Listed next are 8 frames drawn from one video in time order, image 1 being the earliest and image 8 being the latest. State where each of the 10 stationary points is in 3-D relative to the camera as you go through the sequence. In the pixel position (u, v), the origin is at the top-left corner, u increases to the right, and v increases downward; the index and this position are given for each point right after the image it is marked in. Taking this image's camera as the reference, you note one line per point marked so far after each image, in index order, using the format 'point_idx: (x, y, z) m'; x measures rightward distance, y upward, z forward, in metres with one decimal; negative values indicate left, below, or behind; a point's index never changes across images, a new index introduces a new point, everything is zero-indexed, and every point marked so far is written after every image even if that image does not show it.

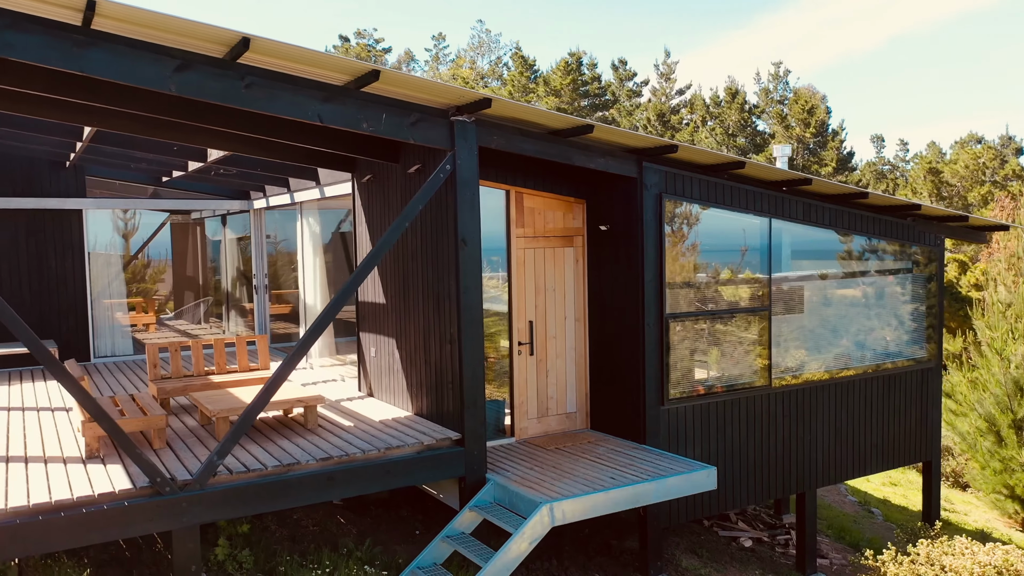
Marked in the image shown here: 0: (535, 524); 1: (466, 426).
0: (+0.2, -1.6, +4.8) m
1: (-0.4, -1.1, +5.4) m
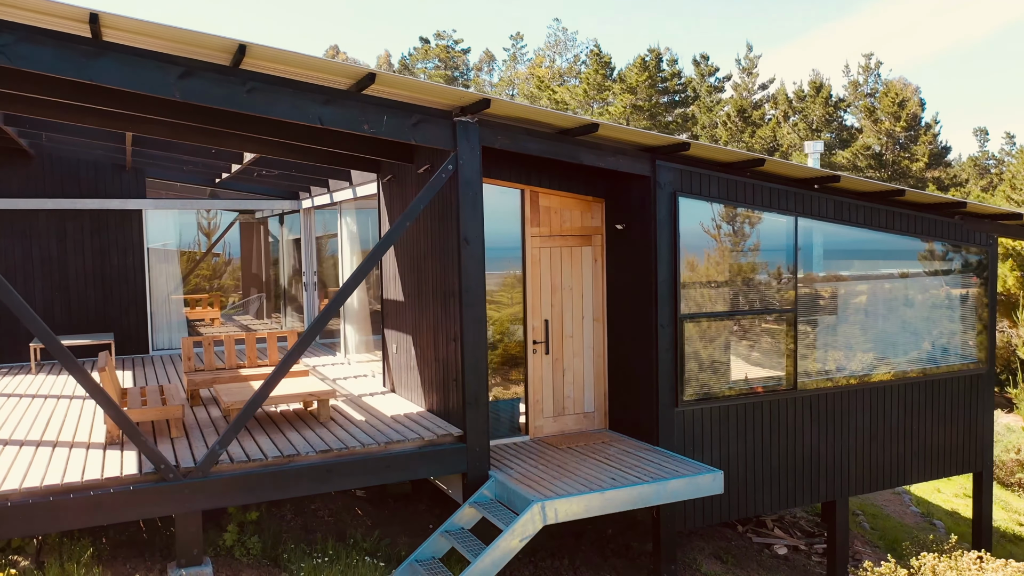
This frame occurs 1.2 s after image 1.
0: (+0.1, -1.6, +4.8) m
1: (-0.3, -1.0, +5.5) m
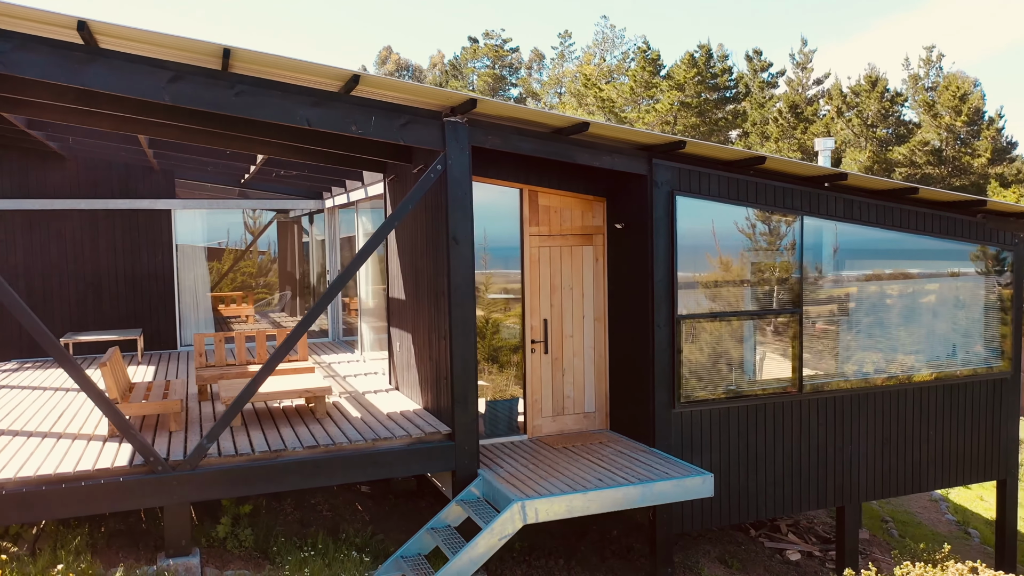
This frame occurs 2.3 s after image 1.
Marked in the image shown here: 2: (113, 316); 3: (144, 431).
0: (0.0, -1.6, +4.8) m
1: (-0.4, -1.0, +5.5) m
2: (-6.1, -0.4, +10.8) m
3: (-3.0, -1.2, +5.8) m
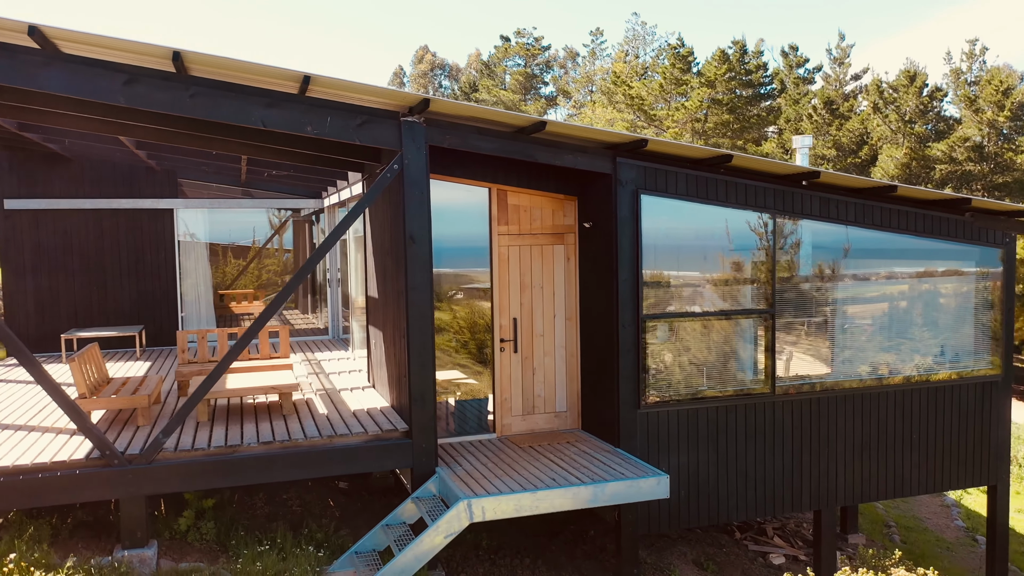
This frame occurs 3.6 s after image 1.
0: (-0.4, -1.6, +4.8) m
1: (-0.8, -1.0, +5.5) m
2: (-6.2, -0.4, +11.1) m
3: (-3.3, -1.2, +5.9) m
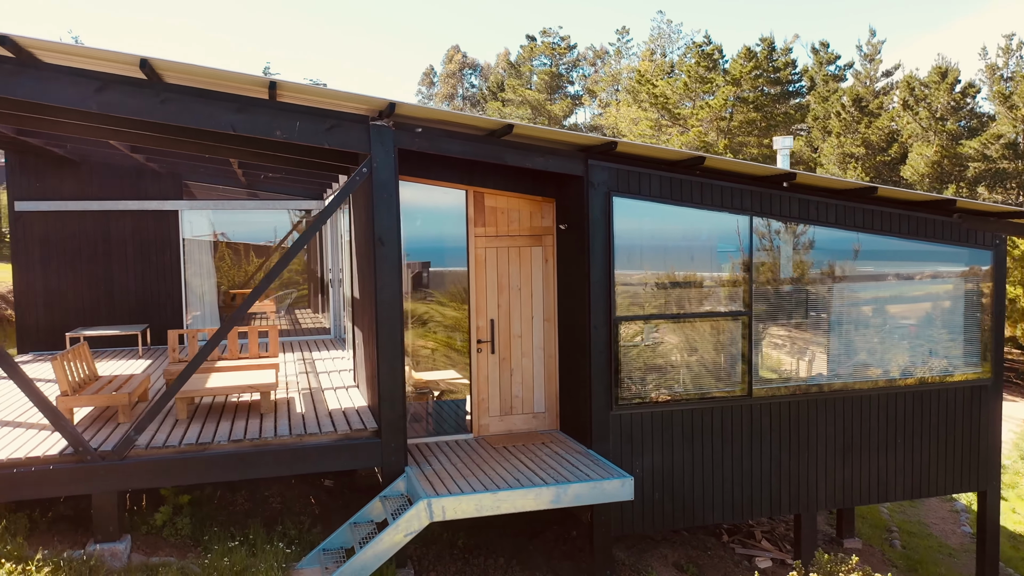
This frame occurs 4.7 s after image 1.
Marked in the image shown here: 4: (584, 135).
0: (-0.7, -1.6, +4.9) m
1: (-1.0, -1.0, +5.6) m
2: (-6.3, -0.4, +11.4) m
3: (-3.6, -1.2, +6.1) m
4: (+0.6, +1.2, +5.7) m
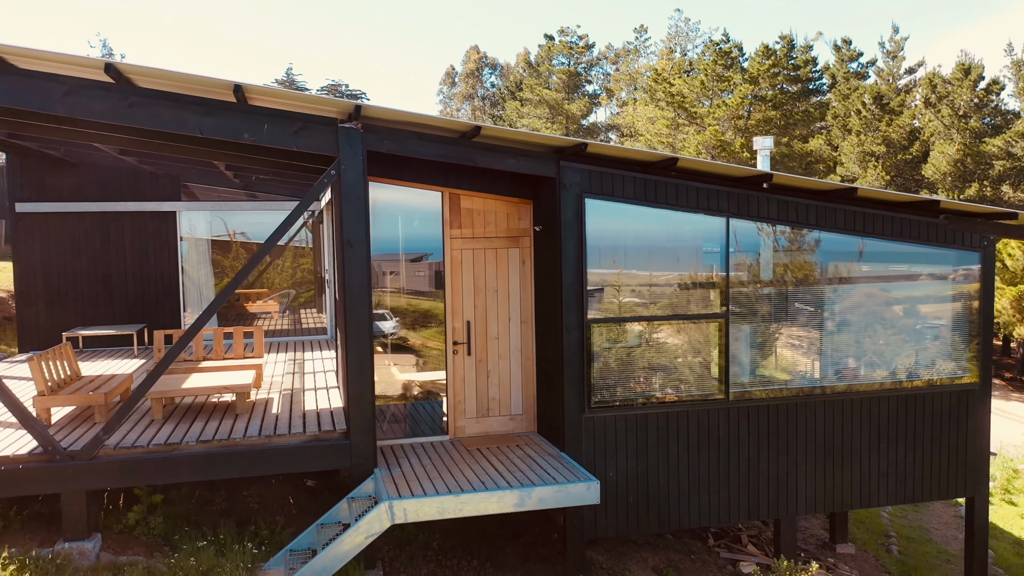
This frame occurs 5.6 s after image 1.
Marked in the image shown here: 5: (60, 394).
0: (-1.0, -1.6, +4.9) m
1: (-1.3, -1.1, +5.6) m
2: (-6.4, -0.4, +11.5) m
3: (-3.8, -1.2, +6.2) m
4: (+0.3, +1.2, +5.7) m
5: (-3.8, -0.9, +6.0) m
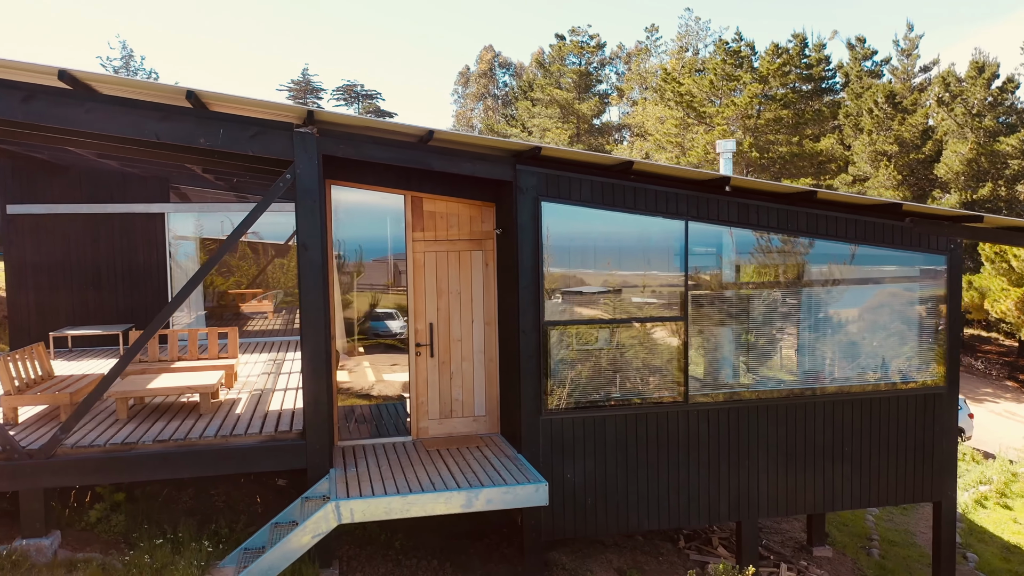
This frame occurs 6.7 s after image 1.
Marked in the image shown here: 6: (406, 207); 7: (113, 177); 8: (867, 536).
0: (-1.4, -1.6, +5.0) m
1: (-1.7, -1.1, +5.7) m
2: (-6.7, -0.4, +11.7) m
3: (-4.2, -1.2, +6.3) m
4: (0.0, +1.2, +5.7) m
5: (-4.2, -0.9, +6.1) m
6: (-1.0, +0.8, +6.6) m
7: (-6.5, +1.8, +11.5) m
8: (+5.6, -3.9, +11.2) m
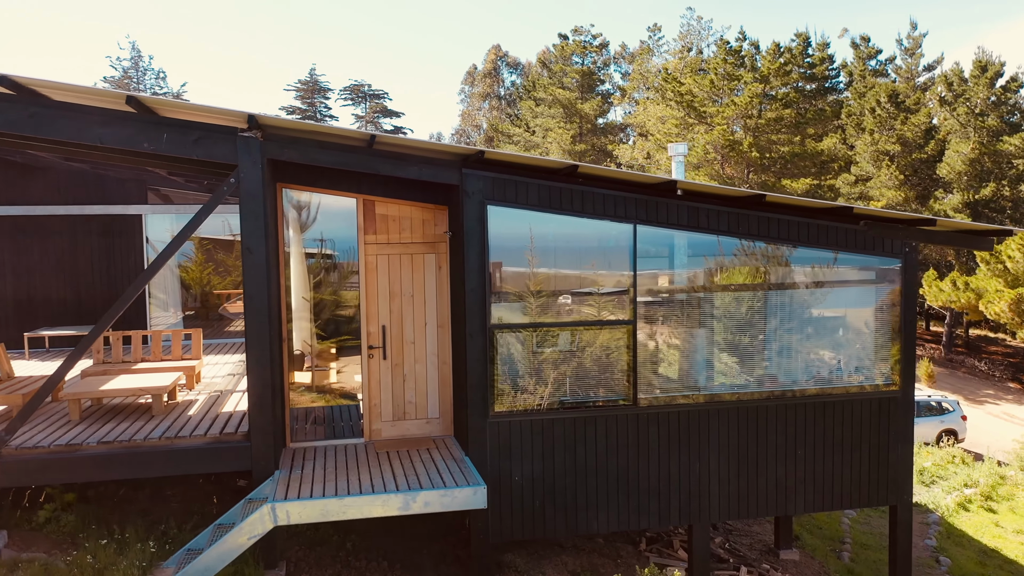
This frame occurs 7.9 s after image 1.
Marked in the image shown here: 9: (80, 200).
0: (-1.8, -1.7, +5.0) m
1: (-2.1, -1.1, +5.7) m
2: (-7.1, -0.4, +11.7) m
3: (-4.7, -1.2, +6.3) m
4: (-0.5, +1.2, +5.8) m
5: (-4.7, -0.9, +6.2) m
6: (-1.5, +0.7, +6.7) m
7: (-7.0, +1.8, +11.5) m
8: (+5.2, -4.0, +11.2) m
9: (-7.1, +1.4, +11.5) m
